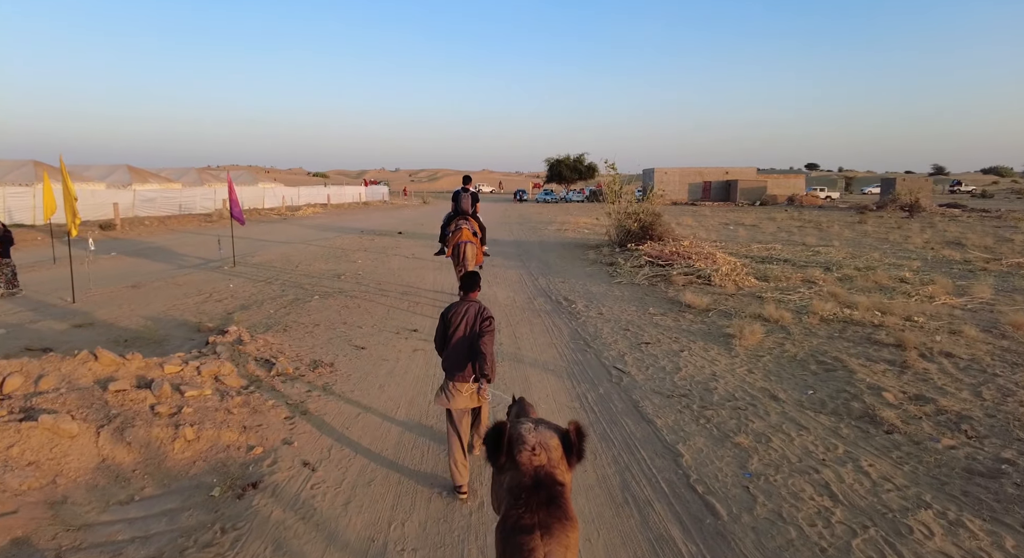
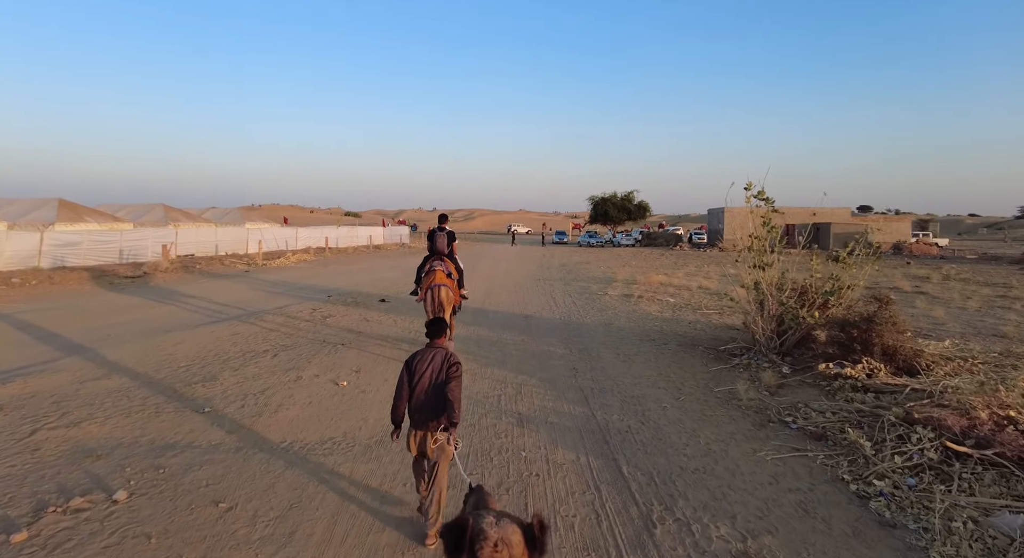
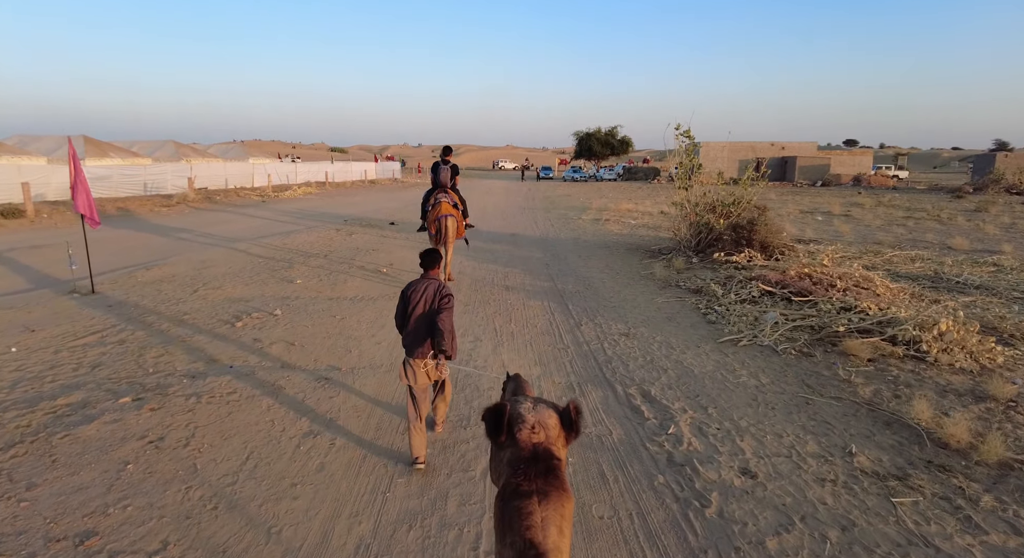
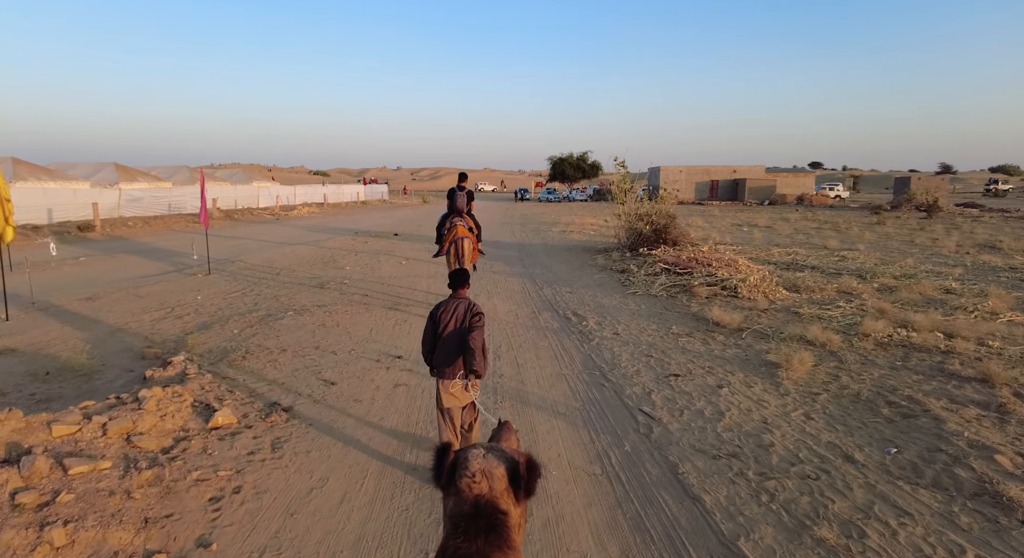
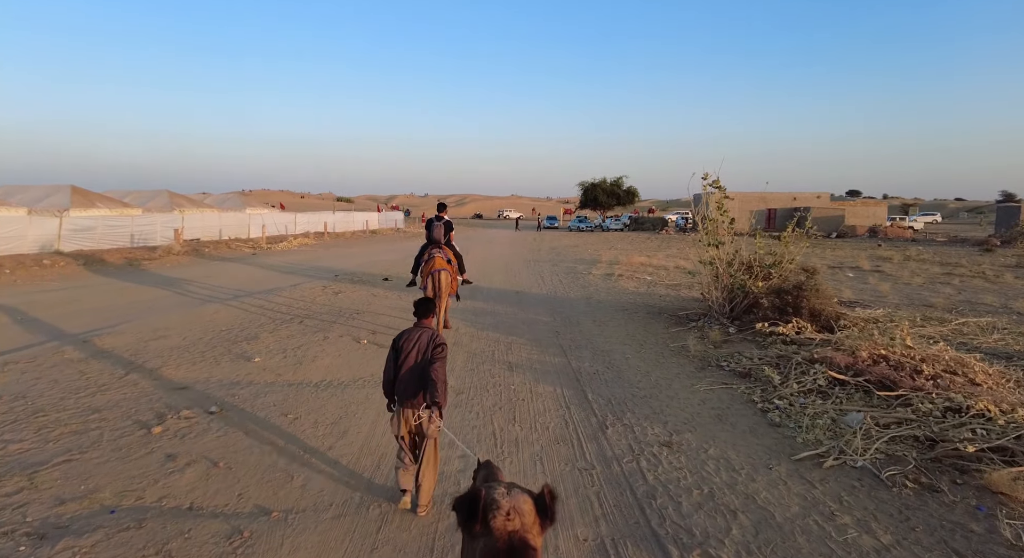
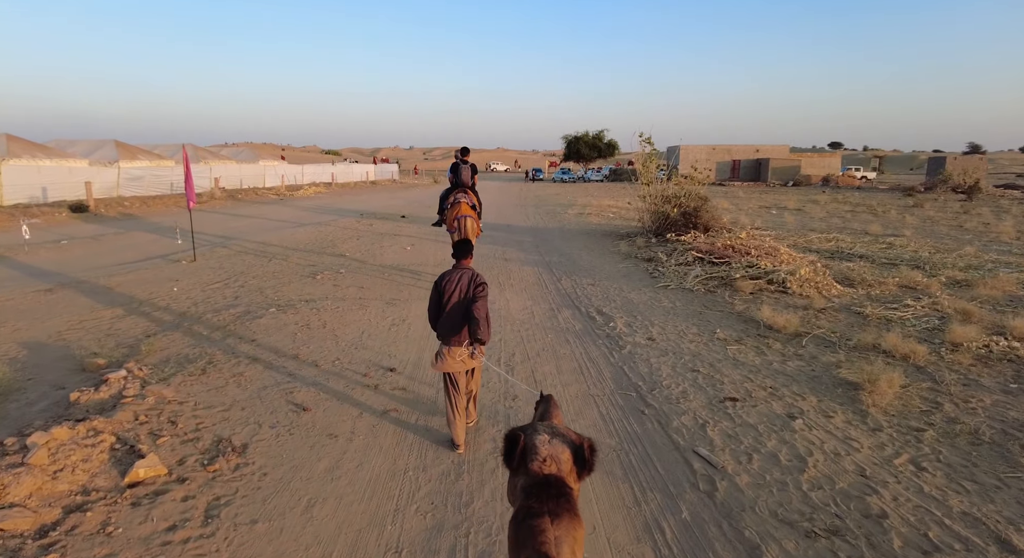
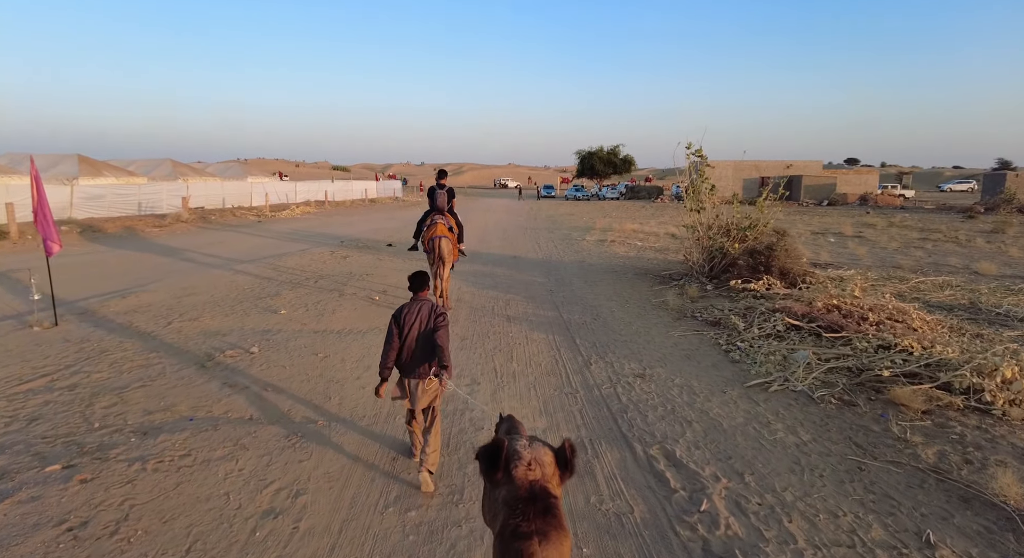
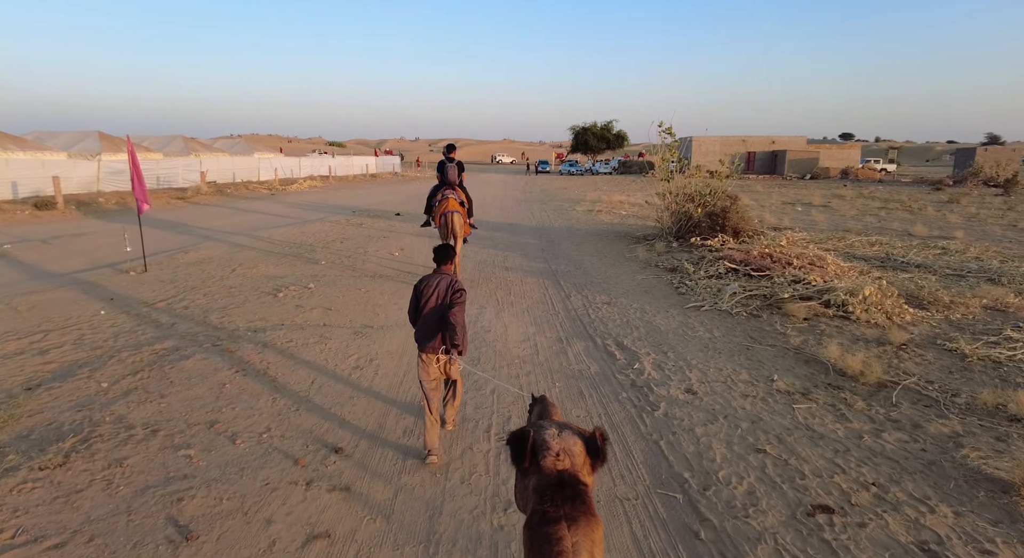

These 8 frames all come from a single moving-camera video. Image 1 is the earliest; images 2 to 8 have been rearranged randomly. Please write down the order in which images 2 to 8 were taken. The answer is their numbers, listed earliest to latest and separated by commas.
4, 6, 8, 3, 7, 5, 2
